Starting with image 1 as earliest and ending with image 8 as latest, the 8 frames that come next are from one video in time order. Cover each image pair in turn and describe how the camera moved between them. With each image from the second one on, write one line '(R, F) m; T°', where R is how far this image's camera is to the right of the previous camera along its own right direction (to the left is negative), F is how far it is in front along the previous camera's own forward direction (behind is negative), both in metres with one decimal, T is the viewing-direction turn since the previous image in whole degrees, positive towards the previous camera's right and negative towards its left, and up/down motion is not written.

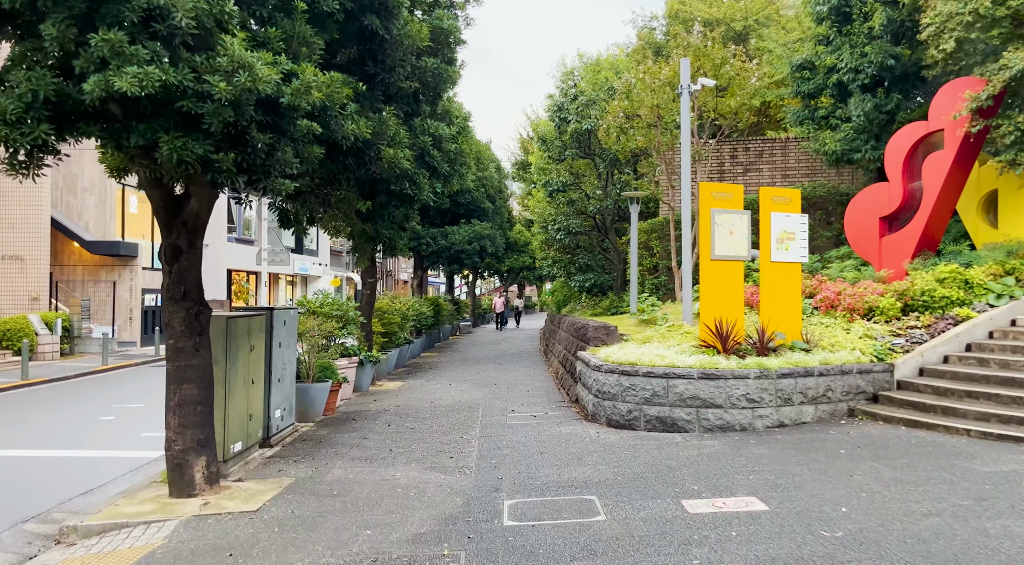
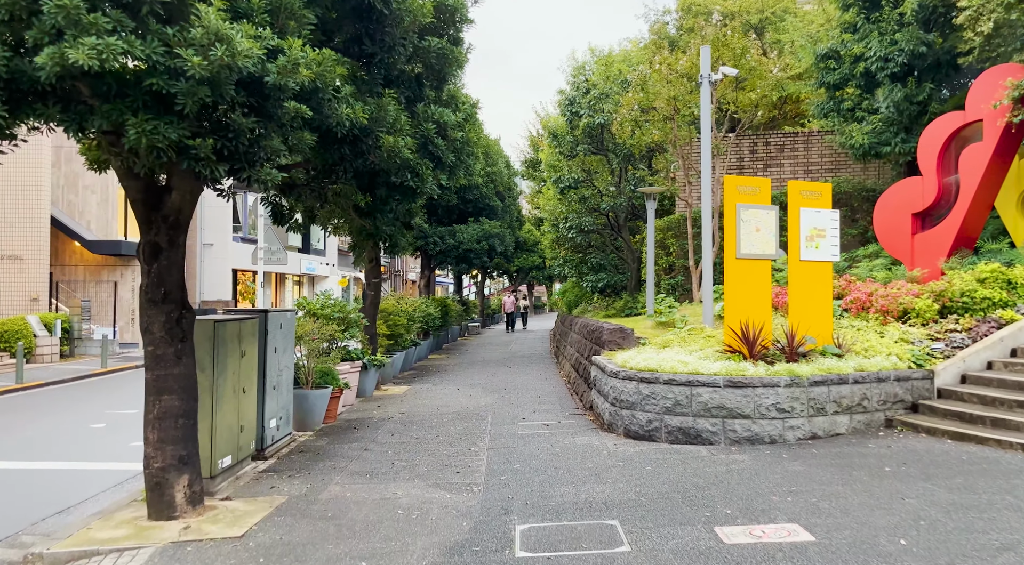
(0.0, +0.6) m; -1°
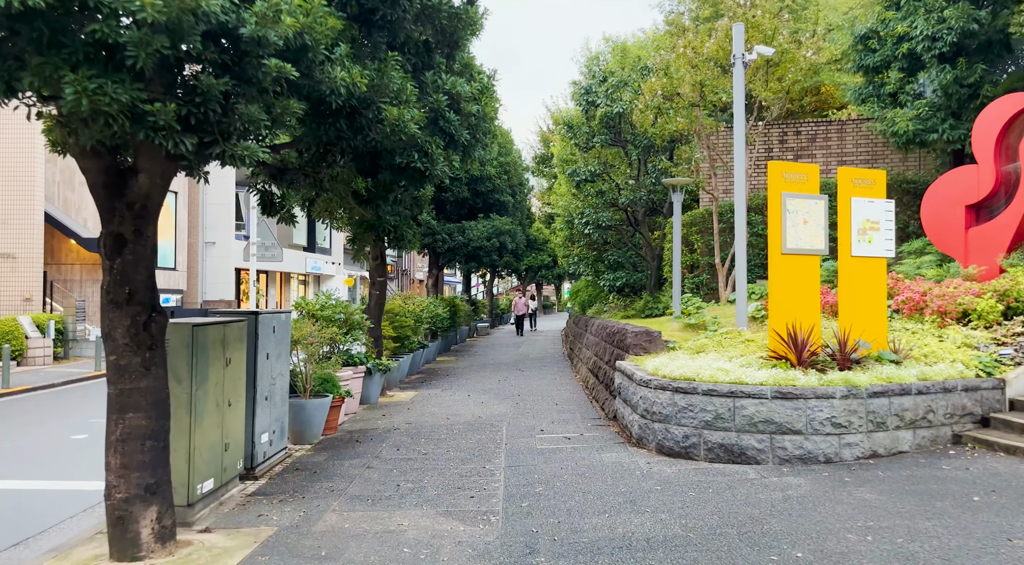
(-0.1, +0.9) m; -1°
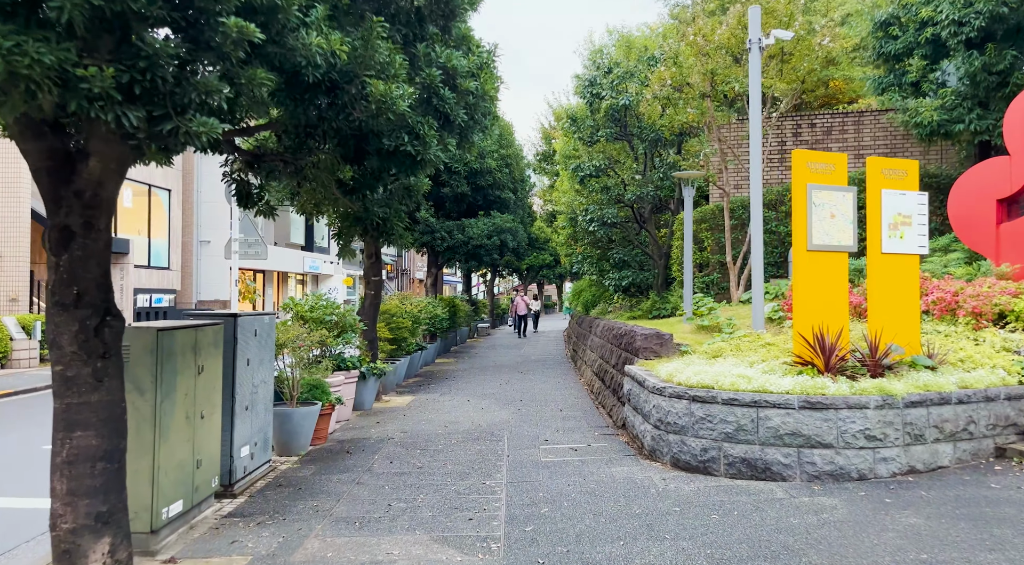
(0.0, +0.6) m; 0°
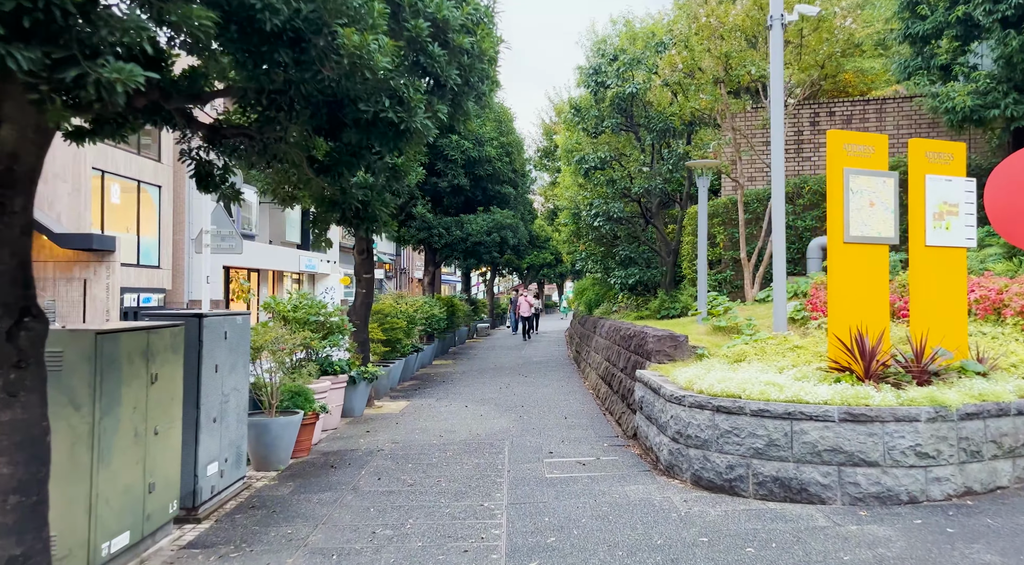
(0.0, +0.8) m; 0°
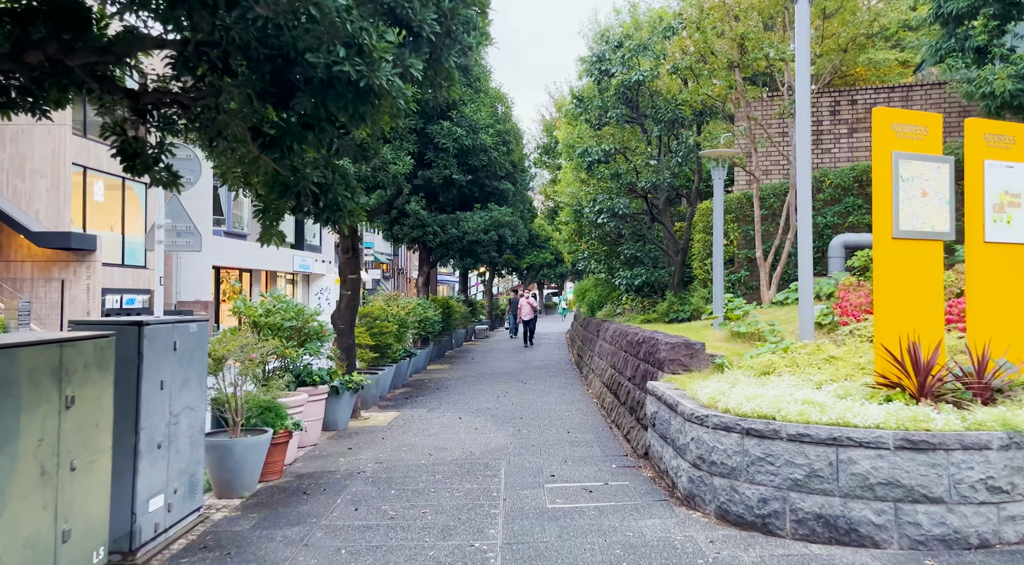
(0.0, +0.9) m; 0°
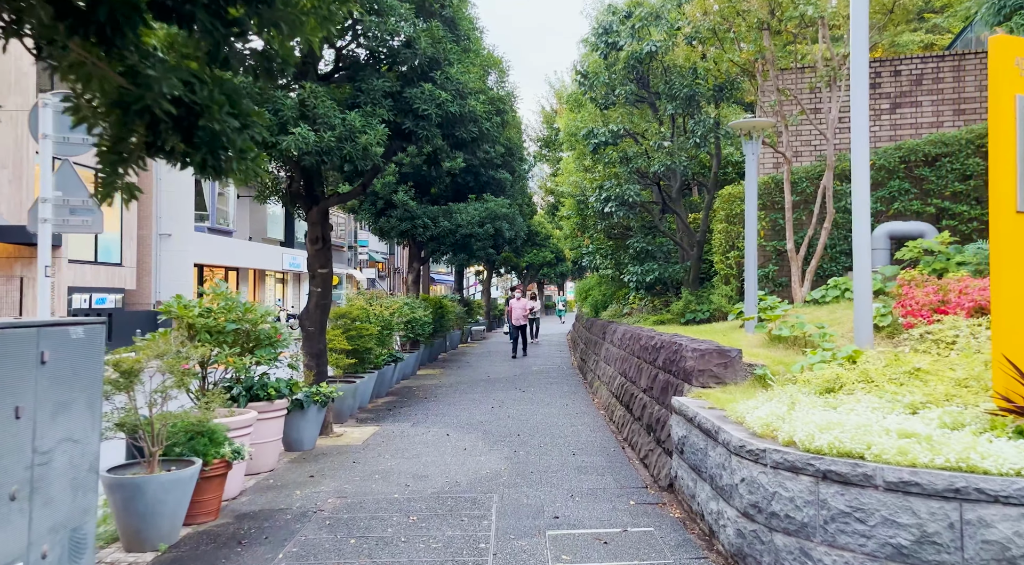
(0.0, +1.4) m; 0°
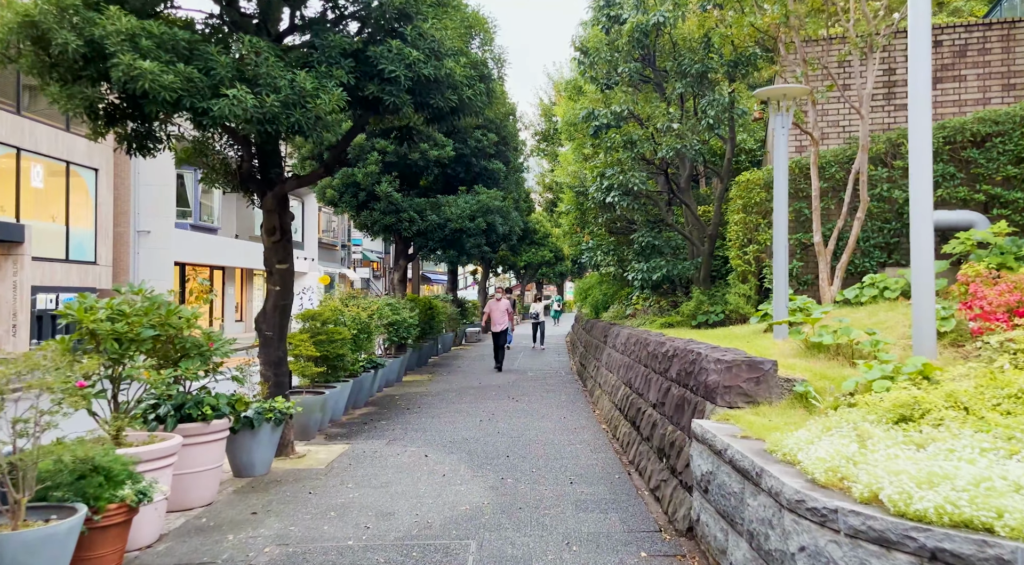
(+0.1, +1.2) m; 0°
